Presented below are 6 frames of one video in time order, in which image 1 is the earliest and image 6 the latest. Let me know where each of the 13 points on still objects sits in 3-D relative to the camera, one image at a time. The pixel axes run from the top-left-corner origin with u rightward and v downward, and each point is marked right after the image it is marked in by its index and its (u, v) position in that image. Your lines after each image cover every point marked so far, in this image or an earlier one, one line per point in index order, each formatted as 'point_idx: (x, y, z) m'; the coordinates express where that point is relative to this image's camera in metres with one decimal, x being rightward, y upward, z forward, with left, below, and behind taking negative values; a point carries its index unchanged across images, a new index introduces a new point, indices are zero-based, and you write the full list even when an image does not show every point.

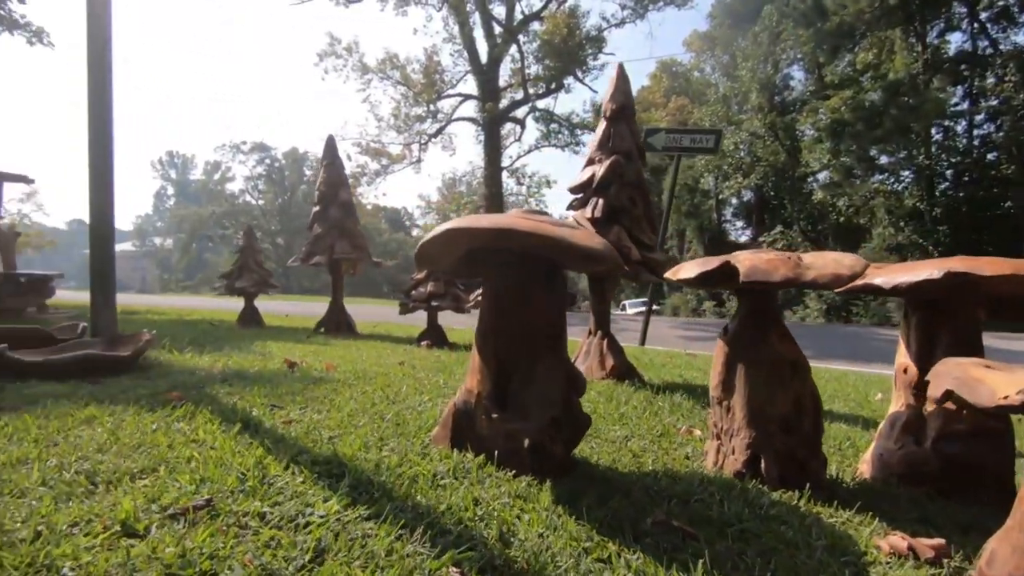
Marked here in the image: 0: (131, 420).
0: (-1.4, -0.5, +2.0) m
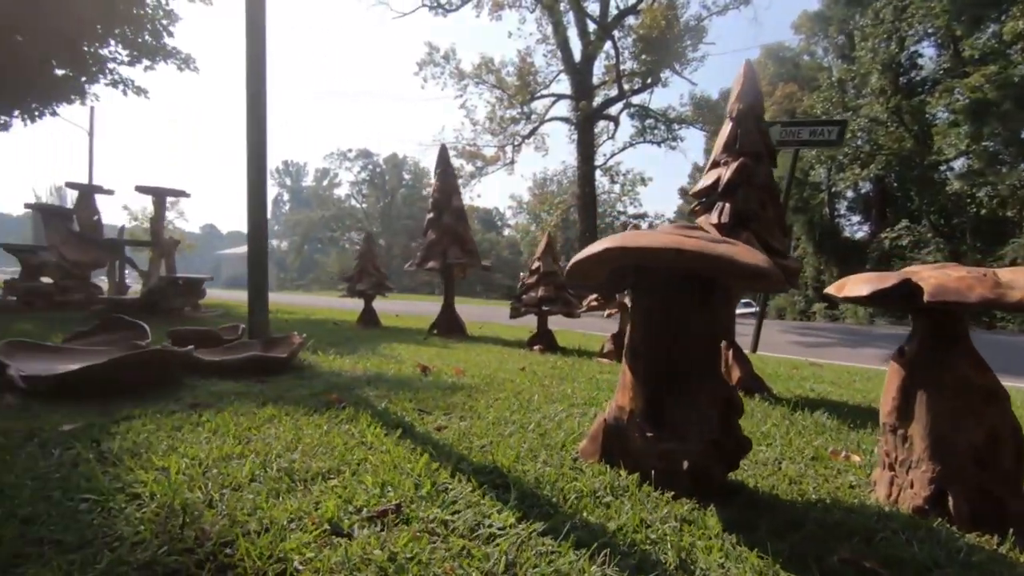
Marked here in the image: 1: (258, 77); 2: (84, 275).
0: (-0.9, -0.5, +2.2) m
1: (-1.9, +1.6, +4.1) m
2: (-6.6, +0.2, +8.3) m
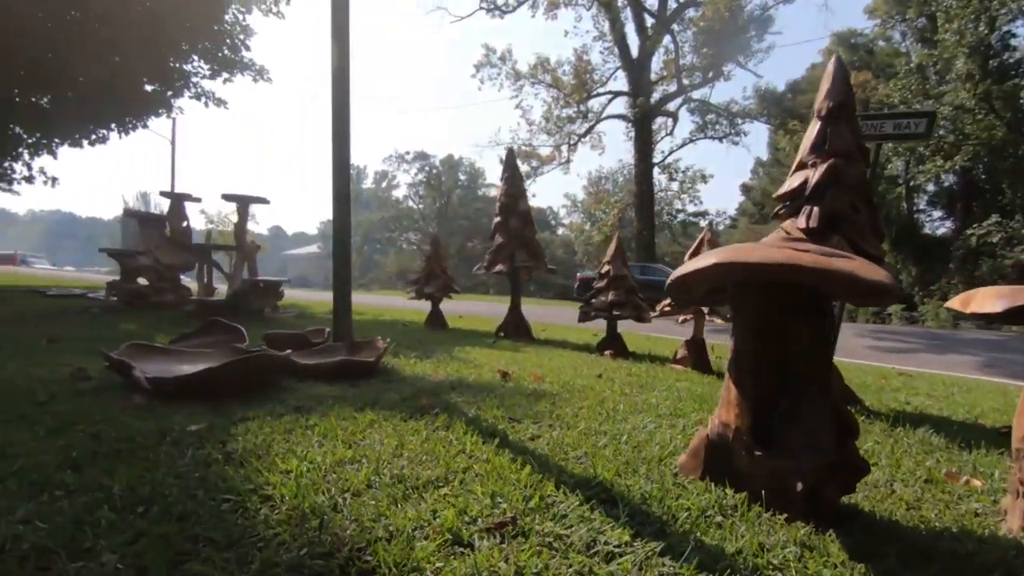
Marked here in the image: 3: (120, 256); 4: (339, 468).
0: (-0.5, -0.6, +2.3) m
1: (-1.4, +1.6, +4.3) m
2: (-5.5, +0.2, +8.9) m
3: (-6.4, +0.5, +8.7) m
4: (-0.6, -0.6, +1.8) m
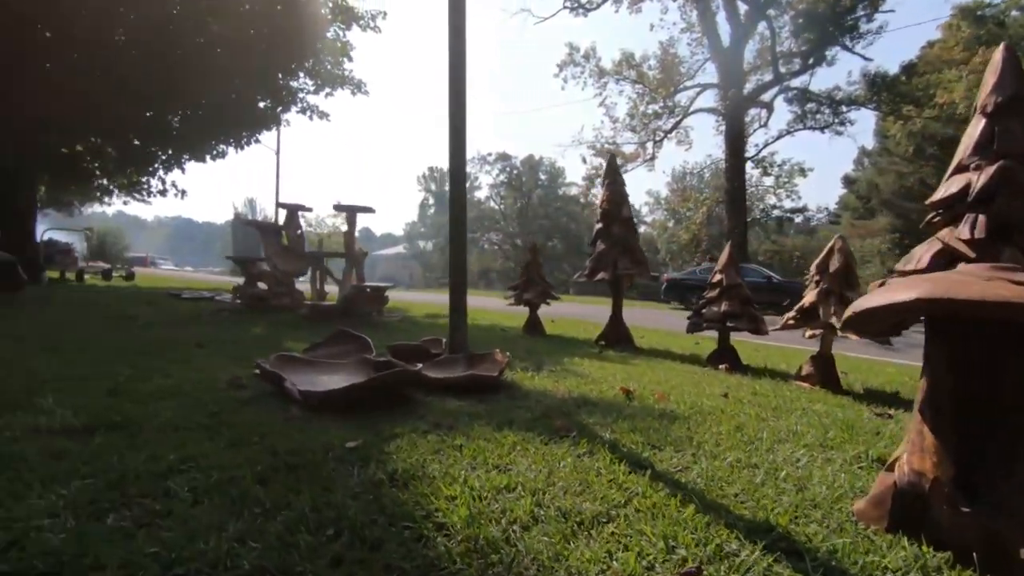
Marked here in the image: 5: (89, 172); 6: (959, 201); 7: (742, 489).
0: (+0.2, -0.7, +2.3) m
1: (-0.4, +1.5, +4.4) m
2: (-3.9, +0.1, +9.5) m
3: (-4.8, +0.4, +9.5) m
4: (0.0, -0.7, +1.8) m
5: (-12.1, +3.3, +15.3) m
6: (+2.7, +0.5, +3.2) m
7: (+0.9, -0.8, +2.0) m
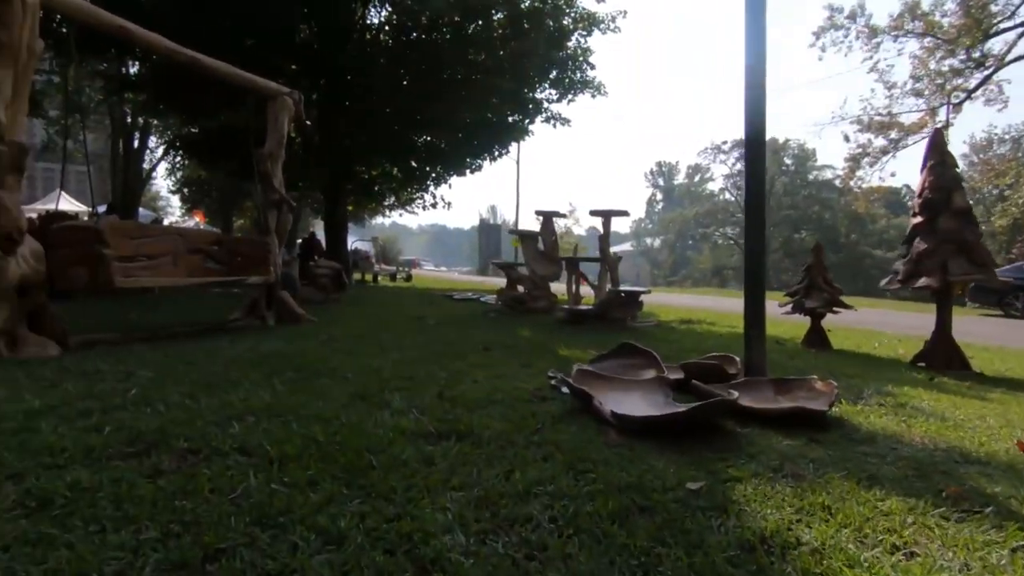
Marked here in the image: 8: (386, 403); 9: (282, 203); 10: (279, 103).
0: (+1.5, -0.8, +1.7) m
1: (+1.8, +1.4, +3.9) m
2: (+0.7, 0.0, +10.0) m
3: (-0.1, +0.4, +10.3) m
4: (+1.1, -0.8, +1.4) m
5: (-4.5, +3.3, +18.6) m
6: (+4.1, +0.4, +1.6) m
7: (+2.0, -0.9, +1.2) m
8: (-0.8, -0.7, +3.3) m
9: (-3.3, +1.2, +7.7) m
10: (-3.3, +2.6, +7.7) m
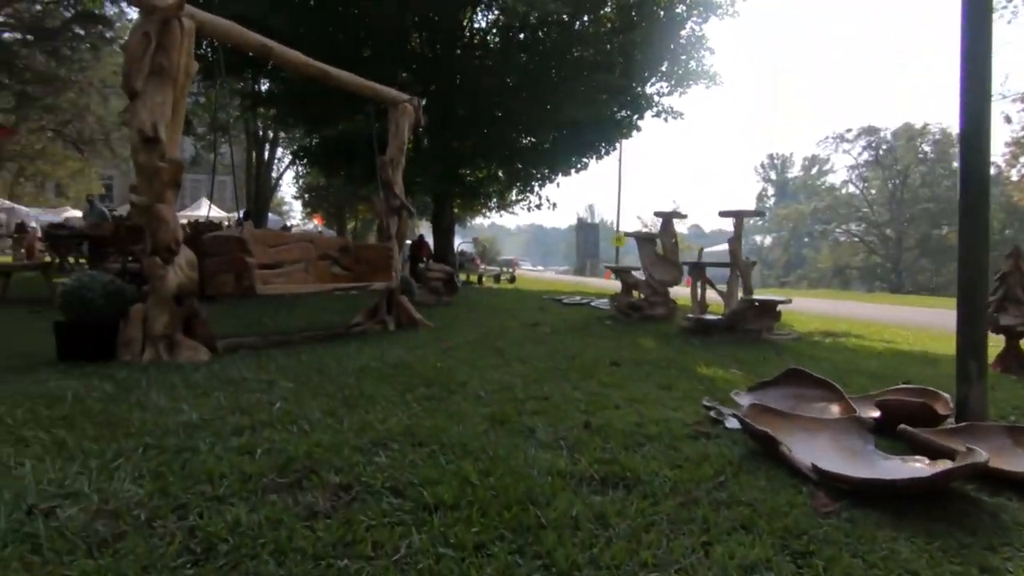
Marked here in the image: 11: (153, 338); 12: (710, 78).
0: (+2.0, -0.9, +1.1) m
1: (+2.7, +1.3, +3.1) m
2: (+2.7, -0.1, +9.4) m
3: (+2.0, +0.3, +9.8) m
4: (+1.6, -0.9, +0.8) m
5: (-0.9, +3.2, +18.7) m
6: (+4.6, +0.3, +0.4) m
7: (+2.5, -1.0, +0.5) m
8: (+0.1, -0.8, +3.0) m
9: (-1.6, +1.1, +7.8) m
10: (-1.6, +2.6, +7.7) m
11: (-3.3, -0.5, +5.0) m
12: (+6.2, +6.6, +16.8) m
